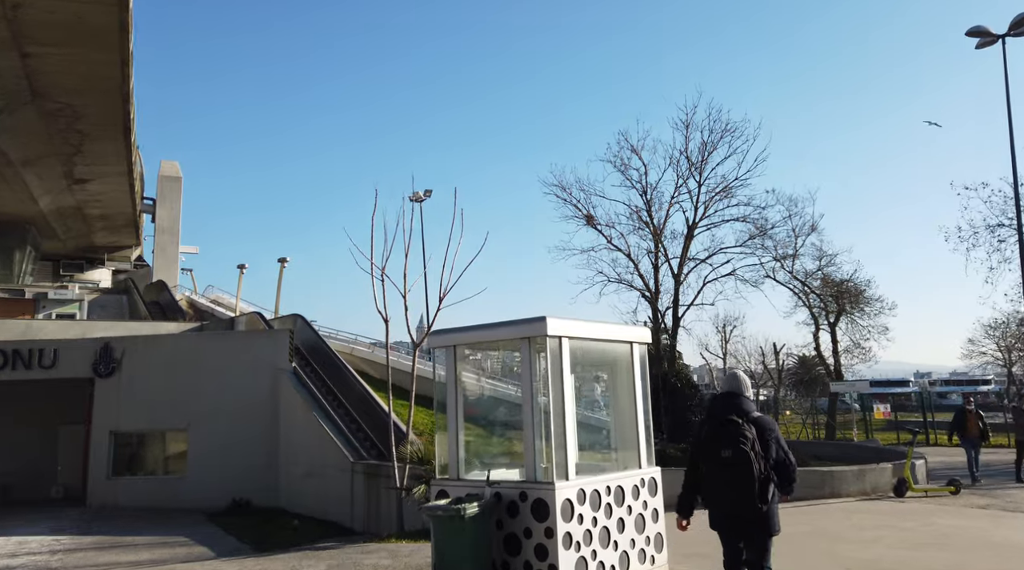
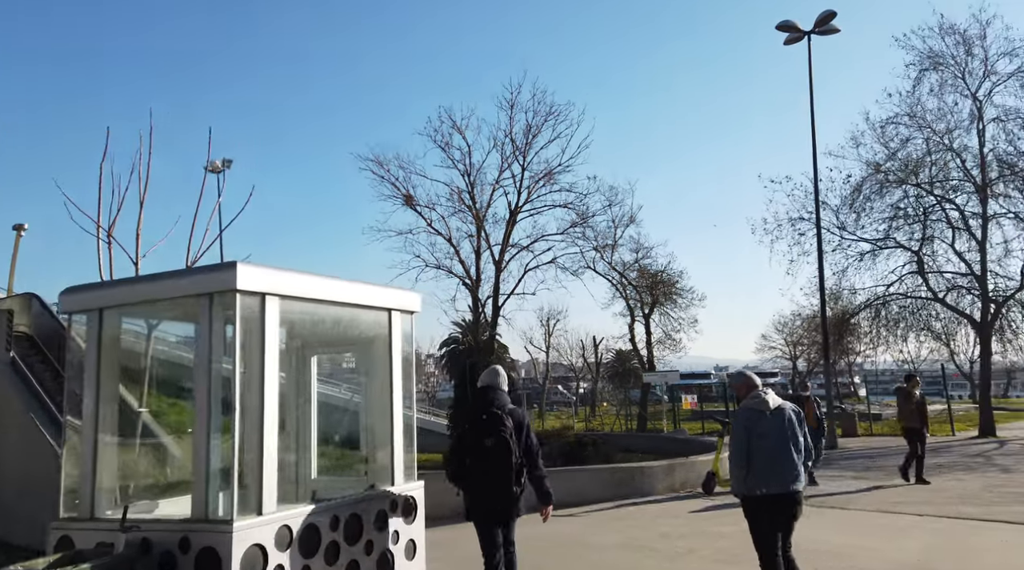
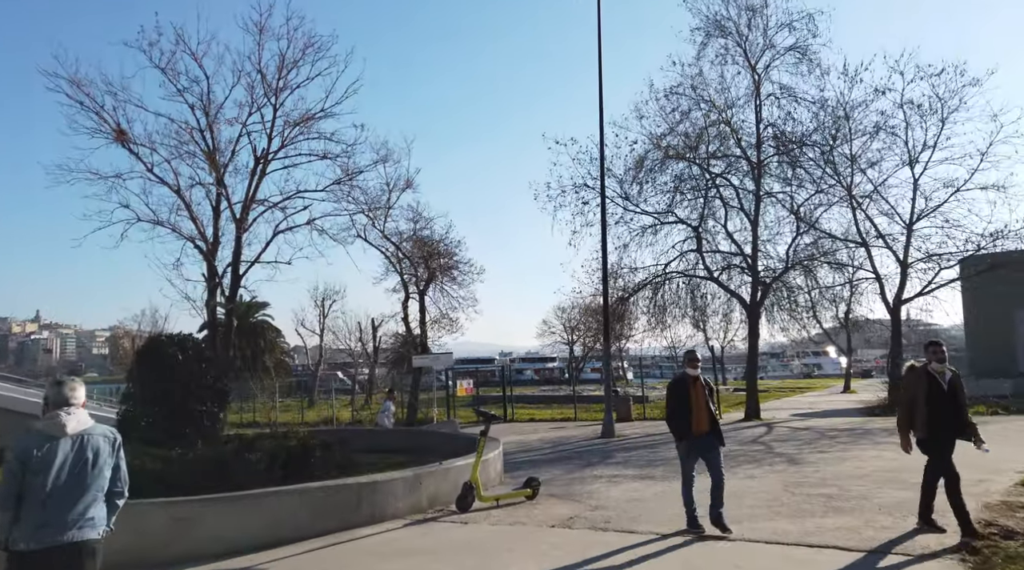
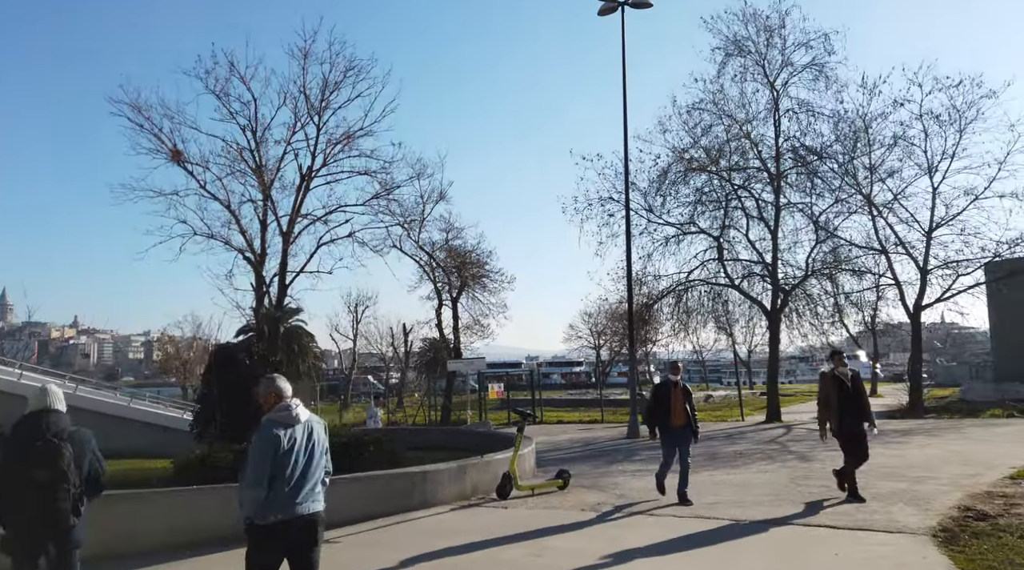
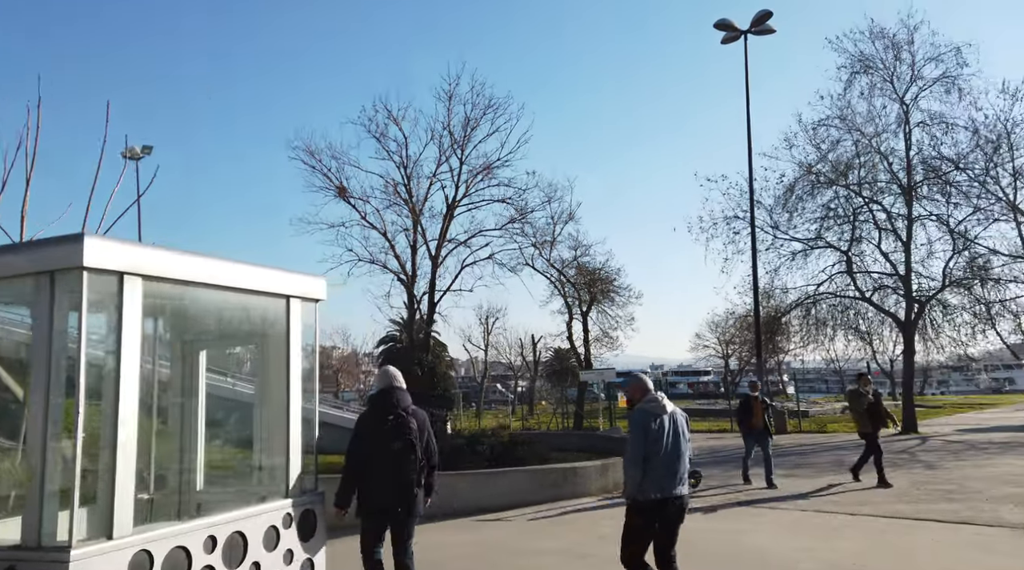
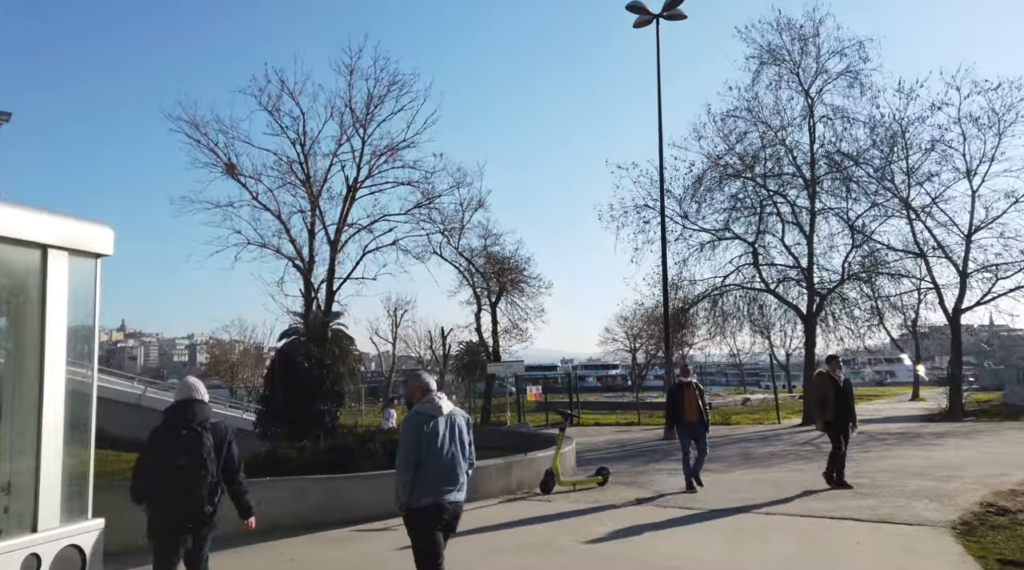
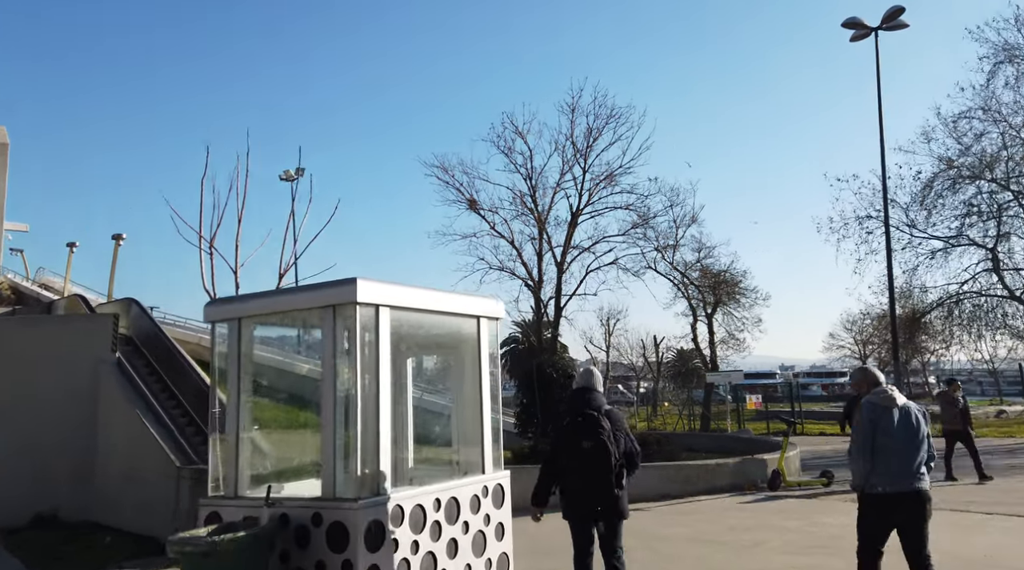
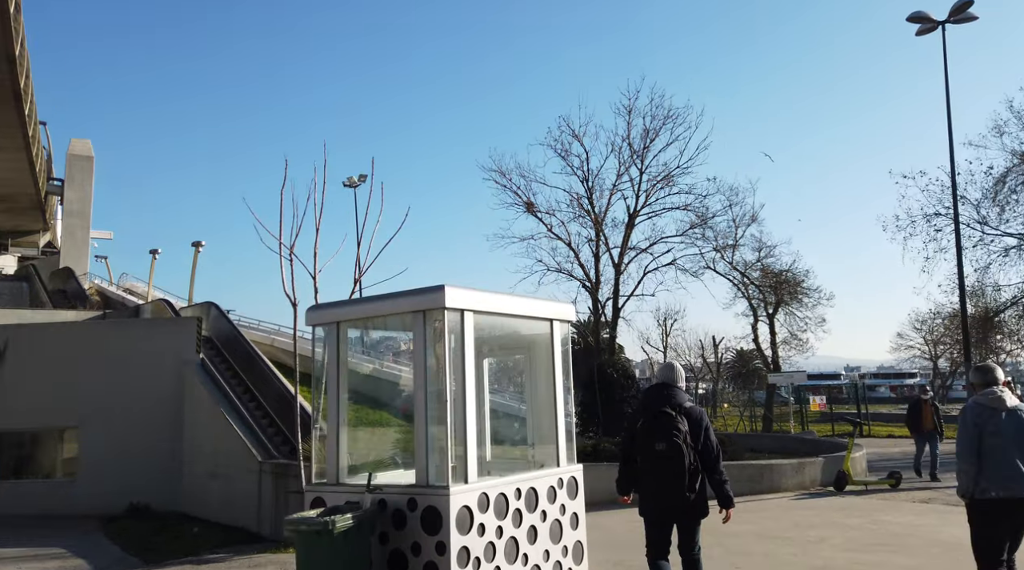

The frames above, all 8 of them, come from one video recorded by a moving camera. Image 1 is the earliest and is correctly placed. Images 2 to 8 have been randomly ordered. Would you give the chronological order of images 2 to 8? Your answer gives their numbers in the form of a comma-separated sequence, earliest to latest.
8, 7, 2, 5, 6, 4, 3
